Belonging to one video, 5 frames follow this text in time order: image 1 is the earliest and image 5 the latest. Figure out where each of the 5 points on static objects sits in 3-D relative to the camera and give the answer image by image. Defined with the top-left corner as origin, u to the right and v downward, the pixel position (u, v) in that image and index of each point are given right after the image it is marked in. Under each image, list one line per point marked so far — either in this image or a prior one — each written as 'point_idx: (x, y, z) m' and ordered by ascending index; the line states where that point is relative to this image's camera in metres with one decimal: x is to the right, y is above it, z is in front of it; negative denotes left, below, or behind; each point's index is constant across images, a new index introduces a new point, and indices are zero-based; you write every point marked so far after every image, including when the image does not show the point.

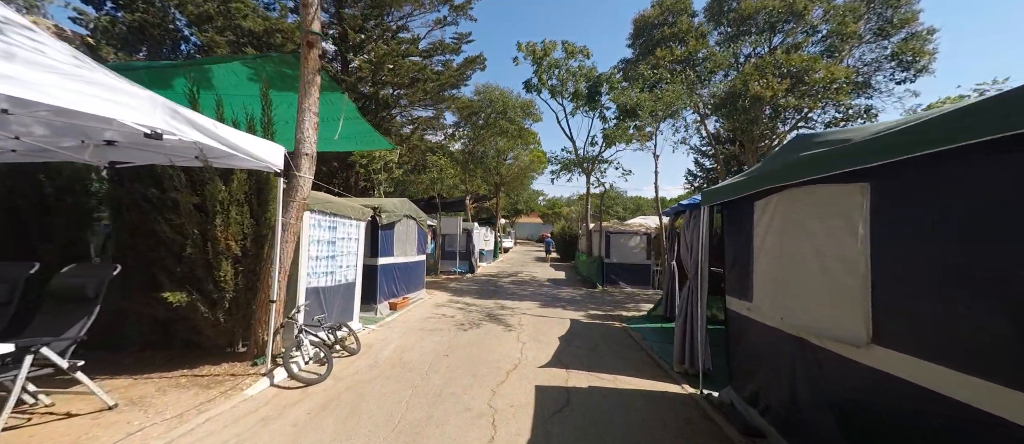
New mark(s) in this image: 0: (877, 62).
0: (+9.7, +4.3, +10.3) m
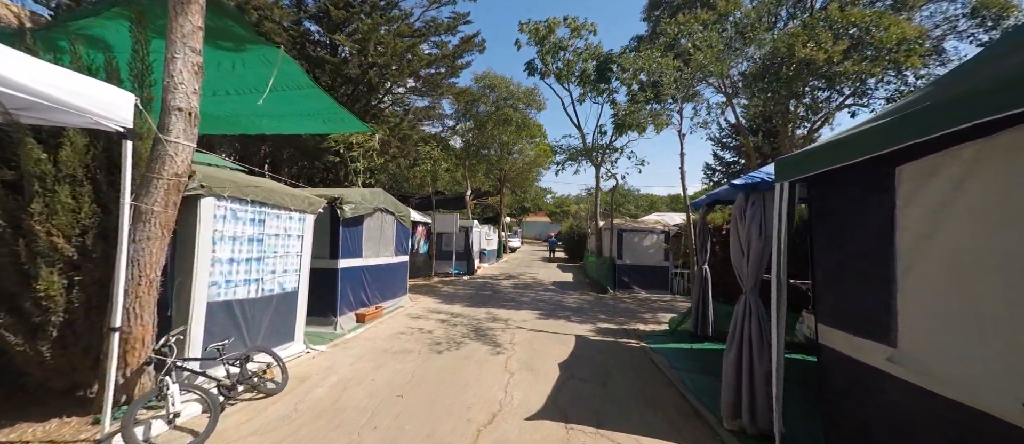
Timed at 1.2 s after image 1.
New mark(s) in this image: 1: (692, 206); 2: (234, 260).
0: (+9.6, +4.4, +8.4) m
1: (+3.3, +0.3, +7.0) m
2: (-3.3, -0.5, +4.6) m
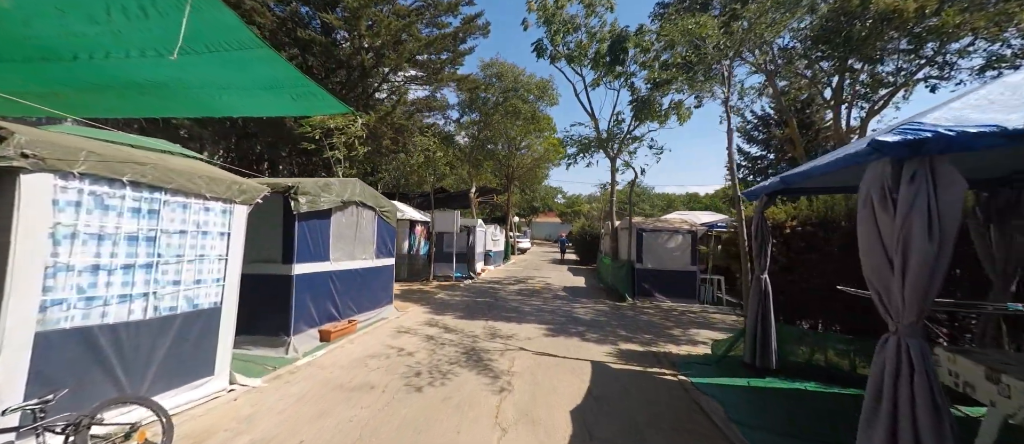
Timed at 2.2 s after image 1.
0: (+9.6, +4.4, +6.7) m
1: (+3.2, +0.4, +5.4) m
2: (-3.4, -0.4, +3.2) m
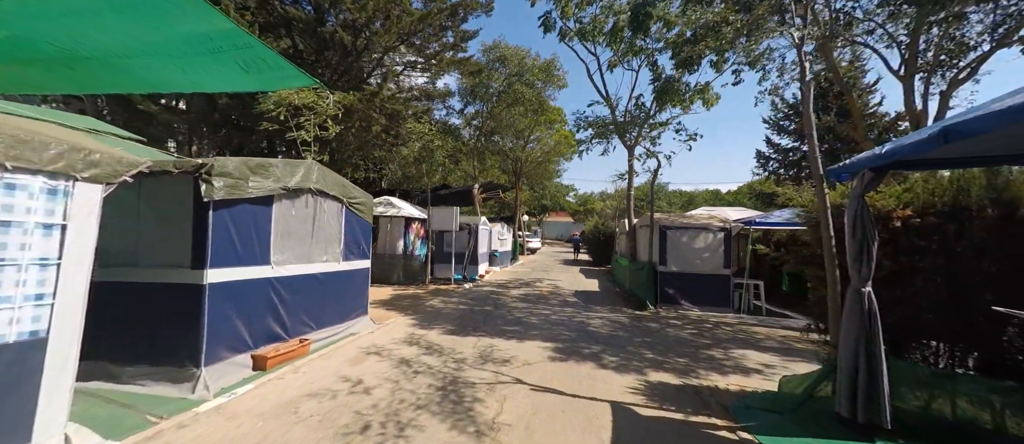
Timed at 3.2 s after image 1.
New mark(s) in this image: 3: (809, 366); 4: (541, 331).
0: (+9.5, +4.5, +4.8) m
1: (+3.1, +0.5, +3.7) m
2: (-3.6, -0.3, +1.7) m
3: (+4.6, -2.2, +6.0) m
4: (+0.6, -2.1, +7.7) m
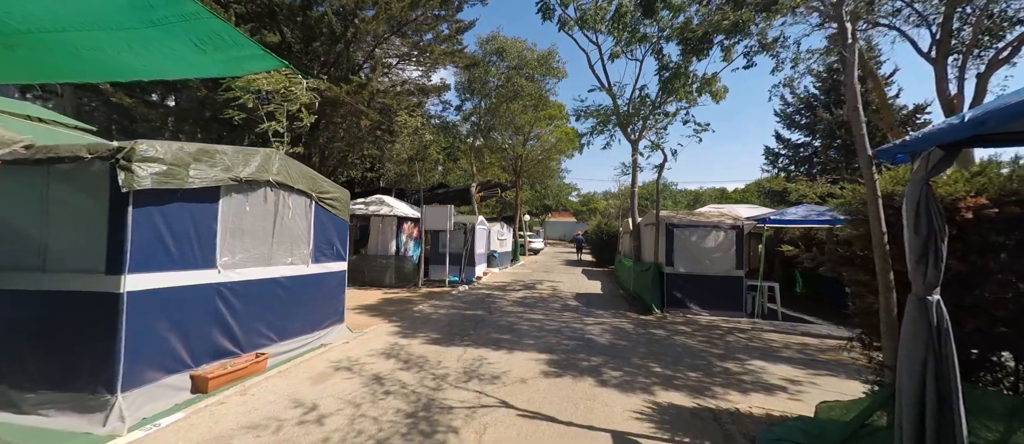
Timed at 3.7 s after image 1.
0: (+9.3, +4.6, +4.0) m
1: (+2.9, +0.5, +2.9) m
2: (-3.8, -0.2, +1.0) m
3: (+4.5, -2.2, +5.3) m
4: (+0.4, -2.1, +6.9) m
